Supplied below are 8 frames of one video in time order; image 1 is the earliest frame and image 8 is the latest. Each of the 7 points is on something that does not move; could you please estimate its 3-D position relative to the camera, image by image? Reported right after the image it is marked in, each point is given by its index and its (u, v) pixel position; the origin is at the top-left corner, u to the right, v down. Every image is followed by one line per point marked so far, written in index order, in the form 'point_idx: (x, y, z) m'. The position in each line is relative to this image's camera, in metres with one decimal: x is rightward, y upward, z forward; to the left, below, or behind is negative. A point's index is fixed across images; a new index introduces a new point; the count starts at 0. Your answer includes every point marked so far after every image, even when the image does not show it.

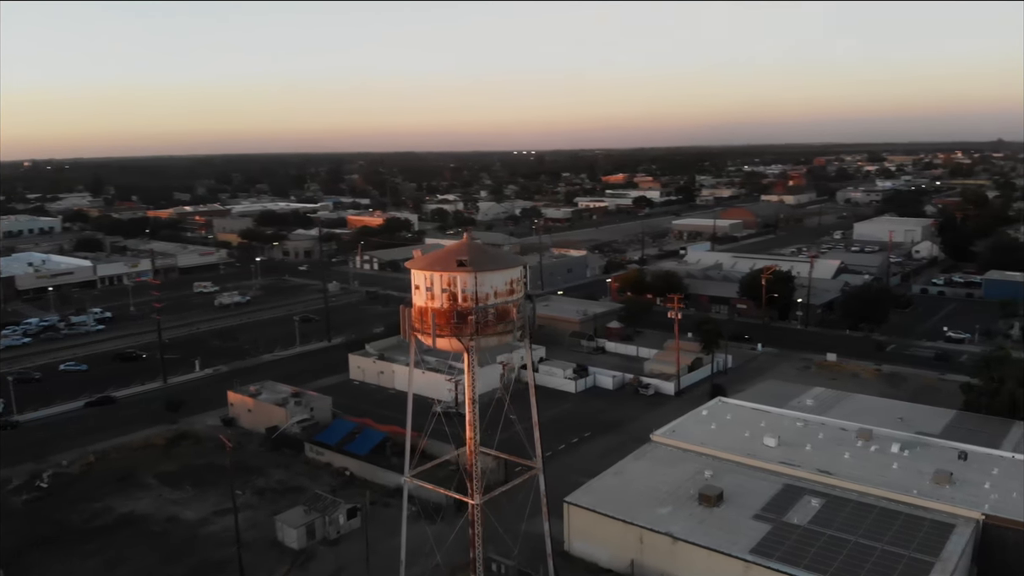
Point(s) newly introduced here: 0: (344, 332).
0: (-1.8, -0.5, +9.2) m
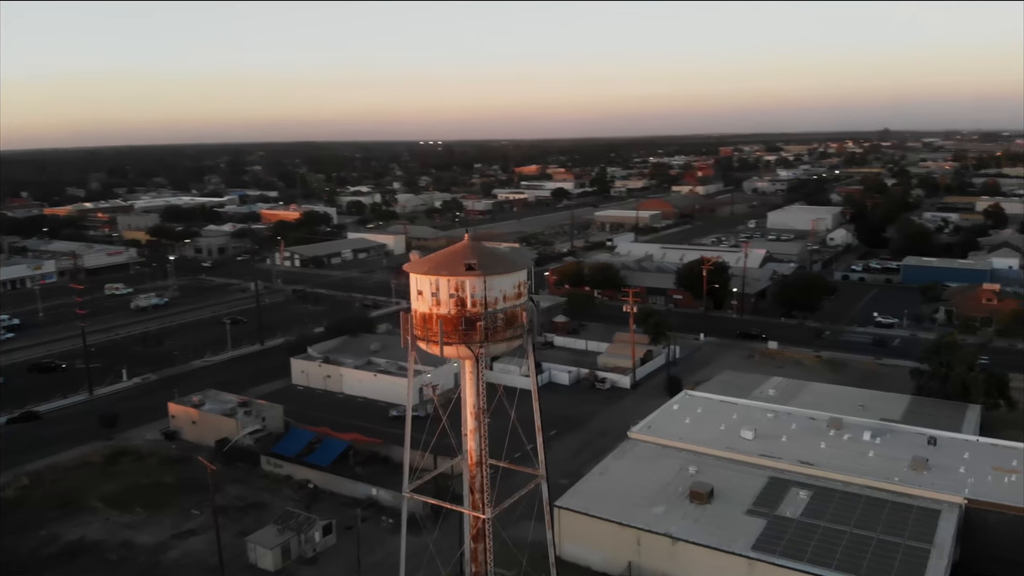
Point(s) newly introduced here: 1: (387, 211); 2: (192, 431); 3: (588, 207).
0: (-2.3, -0.5, +8.8) m
1: (-2.3, +1.4, +15.7) m
2: (-2.3, -1.0, +6.3) m
3: (+1.5, +1.4, +16.5) m
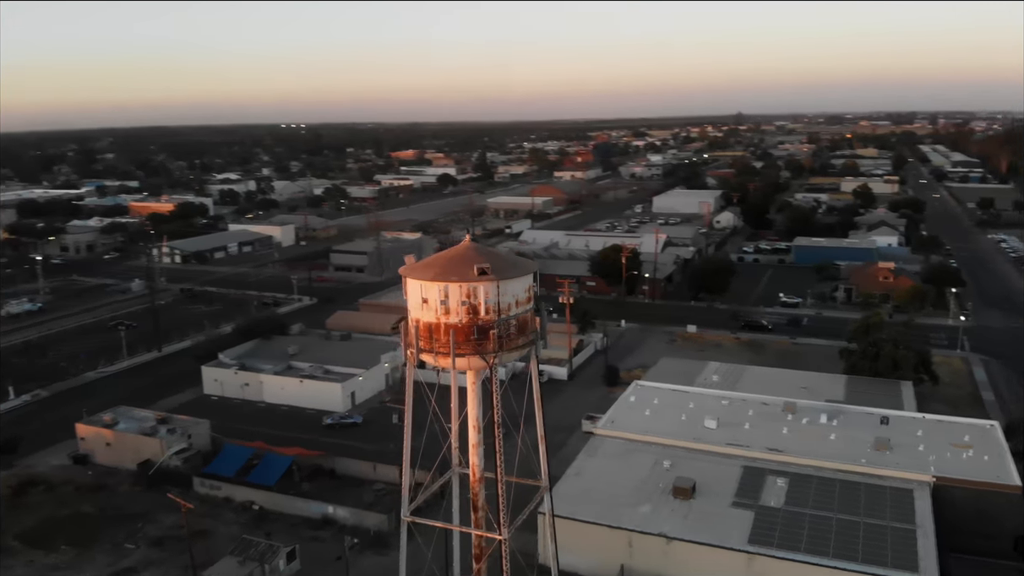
0: (-3.1, -0.5, +8.1) m
1: (-4.2, +1.5, +14.9) m
2: (-2.7, -1.1, +5.7) m
3: (-0.7, +1.7, +16.3) m
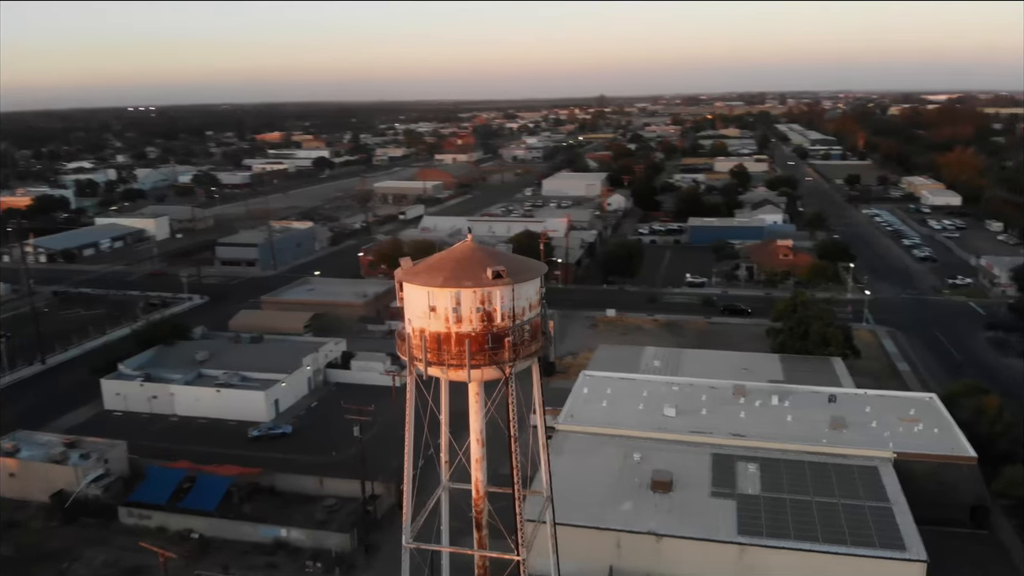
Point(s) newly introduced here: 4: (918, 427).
0: (-3.7, -0.5, +7.3) m
1: (-6.0, +1.5, +13.8) m
2: (-2.9, -1.2, +5.1) m
3: (-2.8, +1.9, +15.7) m
4: (+2.4, -0.8, +5.1) m
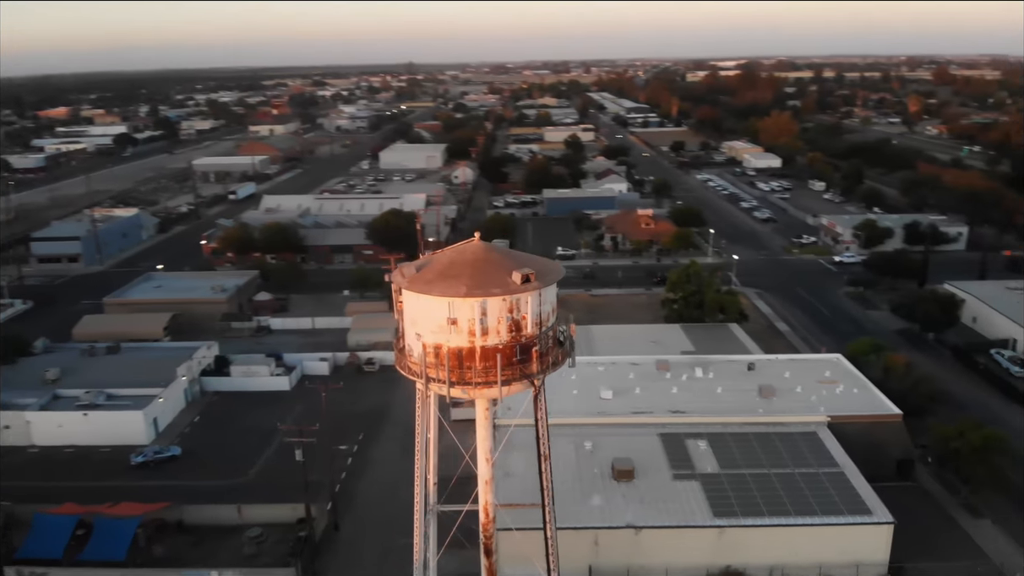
0: (-4.5, -0.6, +6.1) m
1: (-8.3, +1.5, +11.8) m
2: (-3.1, -1.3, +4.1) m
3: (-5.6, +2.1, +14.4) m
4: (+2.0, -0.6, +5.3) m
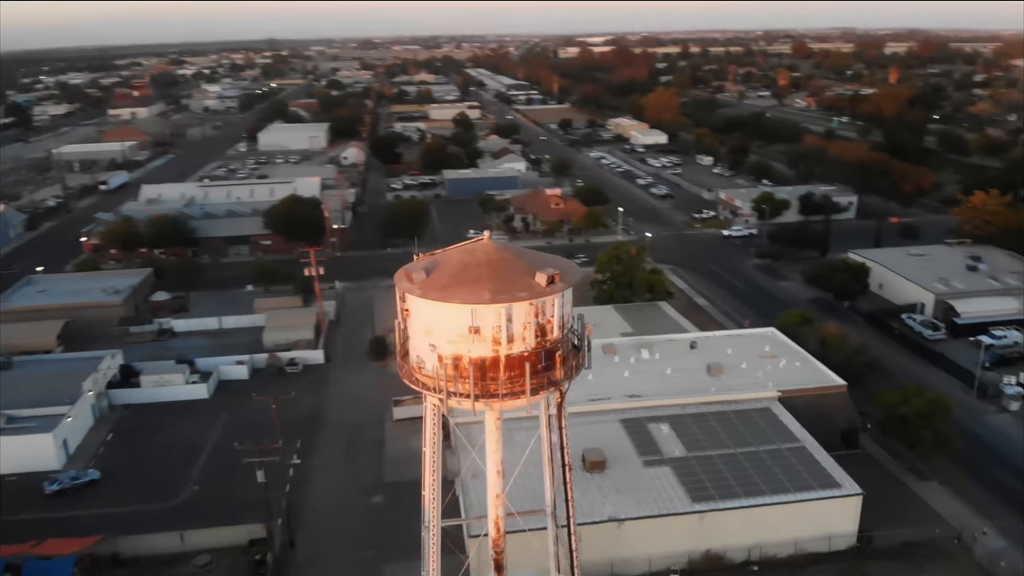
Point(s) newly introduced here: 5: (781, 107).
0: (-4.8, -0.8, +5.2) m
1: (-9.6, +1.3, +10.2) m
2: (-3.2, -1.4, +3.5) m
3: (-7.3, +2.1, +13.1) m
4: (+1.7, -0.5, +5.4) m
5: (+5.1, +3.4, +16.6) m
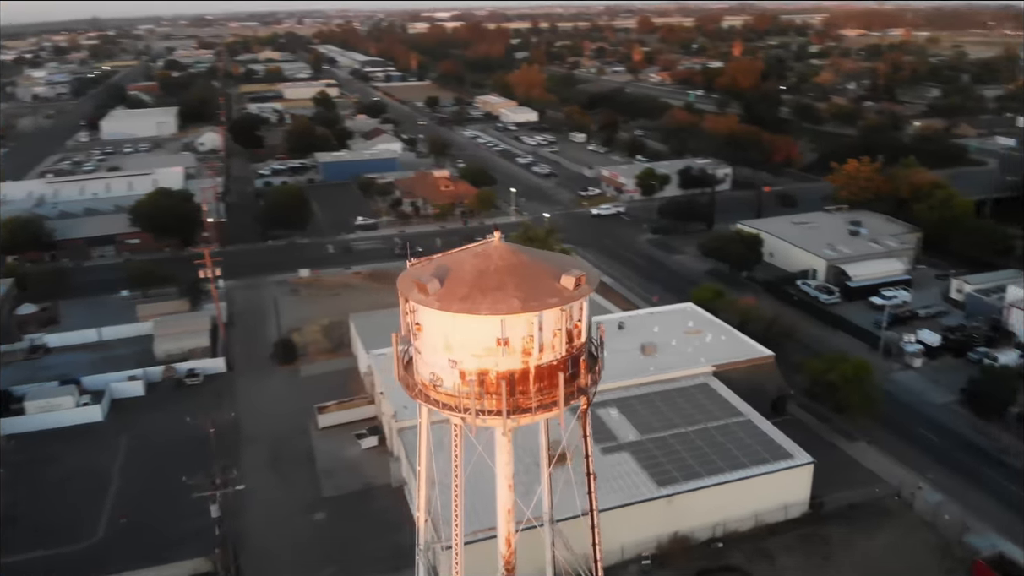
0: (-5.1, -1.0, +4.2) m
1: (-10.8, +0.8, +8.2) m
2: (-3.1, -1.6, +2.8) m
3: (-9.1, +1.8, +11.5) m
4: (+1.2, -0.3, +5.5) m
5: (+2.4, +4.0, +17.0) m
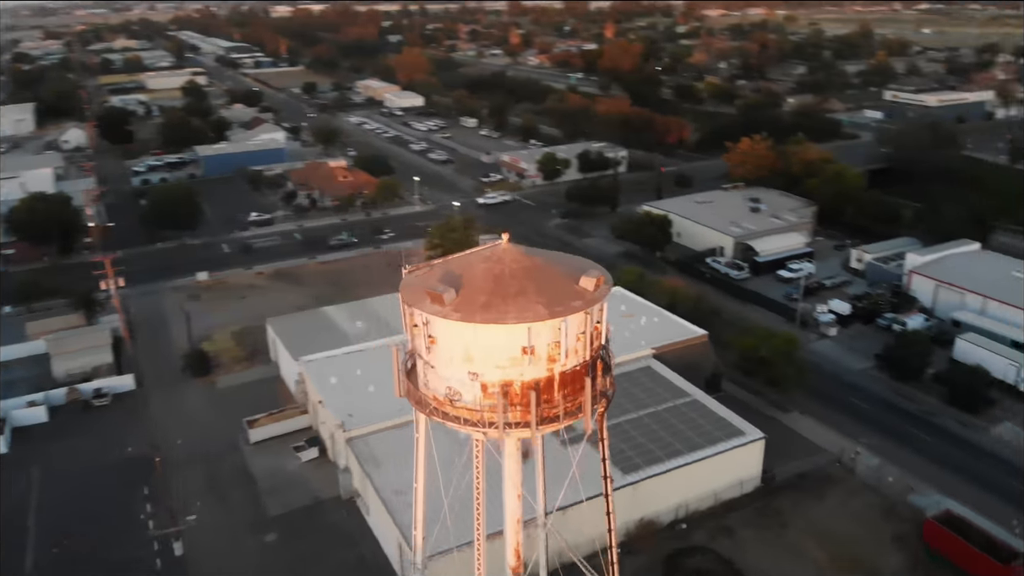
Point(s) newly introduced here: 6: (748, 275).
0: (-5.2, -1.3, +3.4) m
1: (-11.5, +0.3, +6.5) m
2: (-3.0, -1.8, +2.3) m
3: (-10.4, +1.5, +9.9) m
4: (+0.8, -0.2, +5.6) m
5: (+0.1, +4.4, +17.1) m
6: (+1.9, +0.1, +7.0) m
